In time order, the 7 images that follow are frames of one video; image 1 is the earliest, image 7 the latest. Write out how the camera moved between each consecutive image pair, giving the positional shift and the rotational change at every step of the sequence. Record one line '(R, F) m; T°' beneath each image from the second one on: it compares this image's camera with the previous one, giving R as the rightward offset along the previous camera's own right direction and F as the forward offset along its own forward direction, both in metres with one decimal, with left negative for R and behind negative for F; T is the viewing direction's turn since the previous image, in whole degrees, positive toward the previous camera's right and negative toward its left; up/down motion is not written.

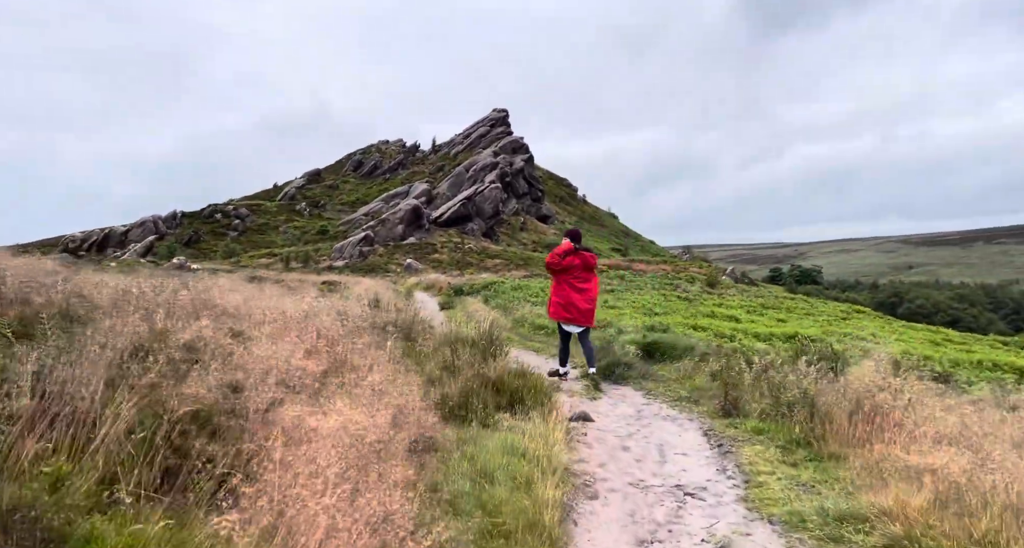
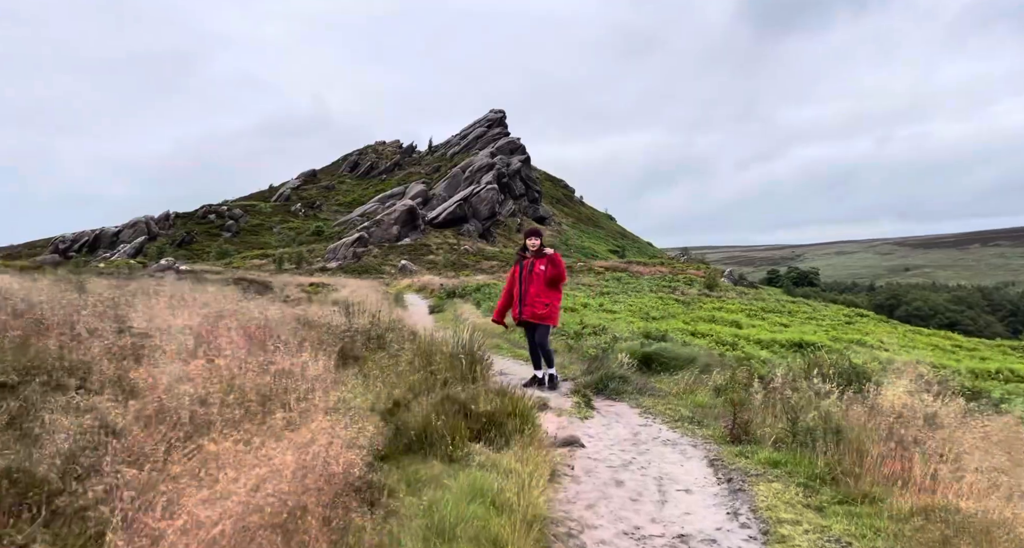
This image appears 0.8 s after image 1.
(+0.2, +0.9) m; 0°
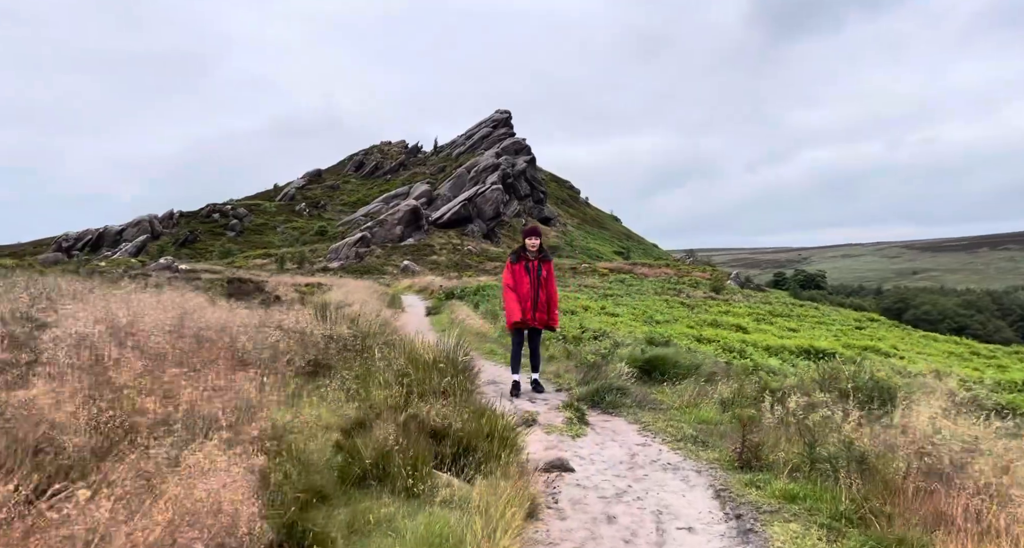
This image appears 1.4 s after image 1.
(+0.2, +0.8) m; 0°
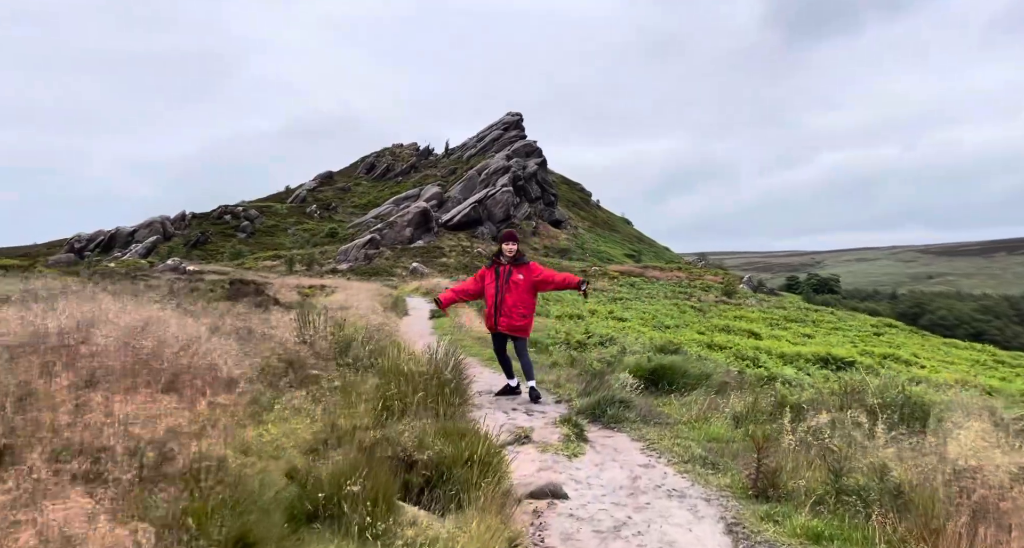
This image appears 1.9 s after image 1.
(+0.2, +0.6) m; -1°
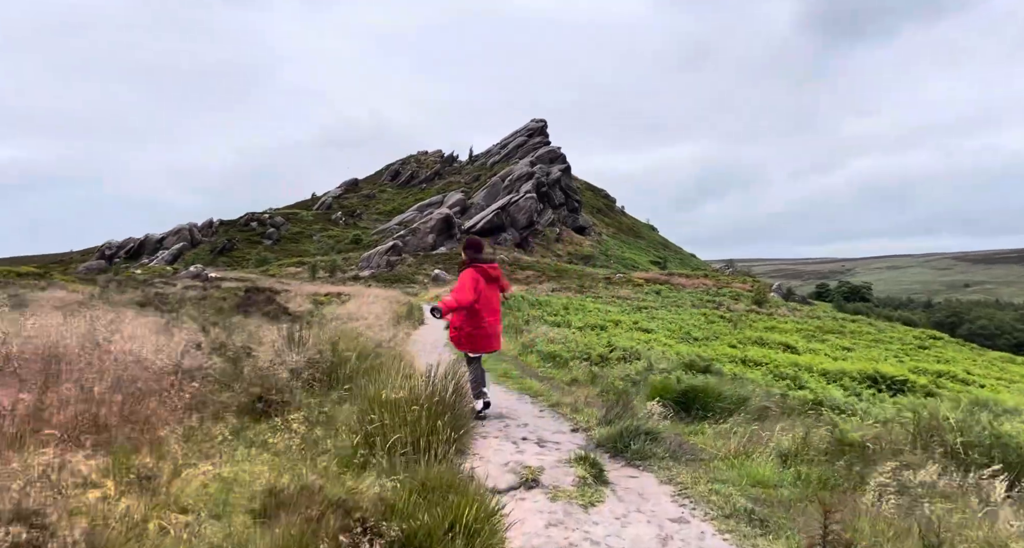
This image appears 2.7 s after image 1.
(+0.2, +1.0) m; -2°
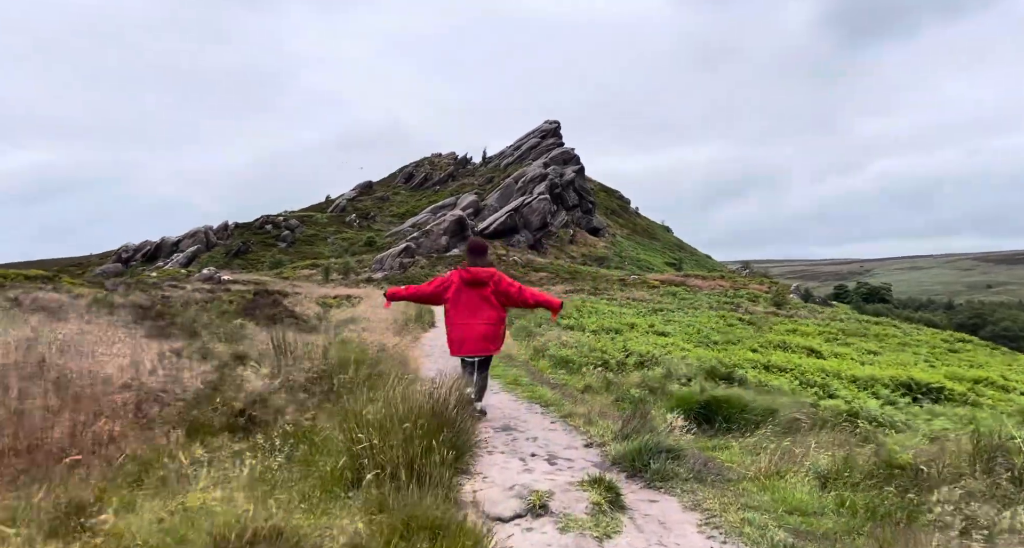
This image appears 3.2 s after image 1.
(+0.1, +0.6) m; -1°
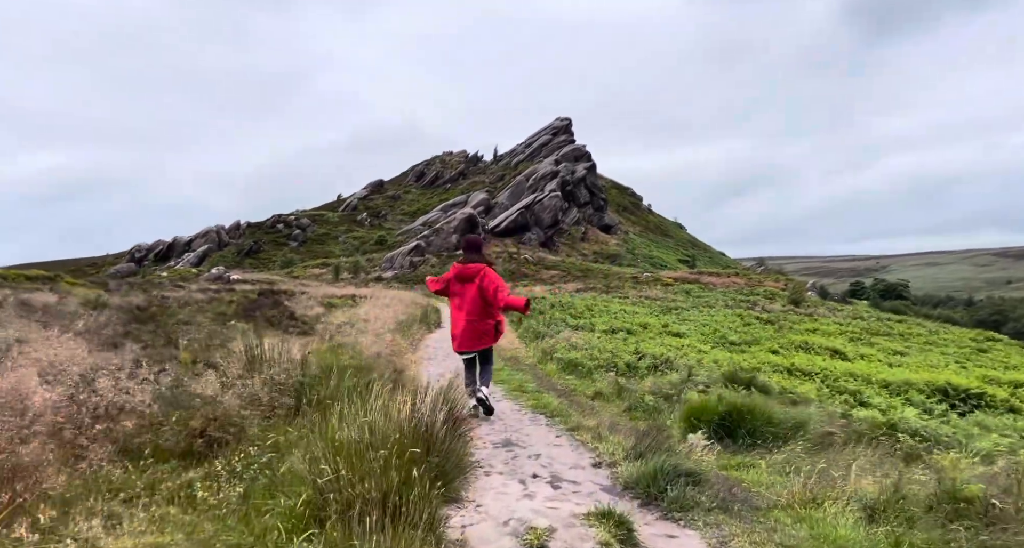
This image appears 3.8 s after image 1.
(+0.1, +0.8) m; -1°
